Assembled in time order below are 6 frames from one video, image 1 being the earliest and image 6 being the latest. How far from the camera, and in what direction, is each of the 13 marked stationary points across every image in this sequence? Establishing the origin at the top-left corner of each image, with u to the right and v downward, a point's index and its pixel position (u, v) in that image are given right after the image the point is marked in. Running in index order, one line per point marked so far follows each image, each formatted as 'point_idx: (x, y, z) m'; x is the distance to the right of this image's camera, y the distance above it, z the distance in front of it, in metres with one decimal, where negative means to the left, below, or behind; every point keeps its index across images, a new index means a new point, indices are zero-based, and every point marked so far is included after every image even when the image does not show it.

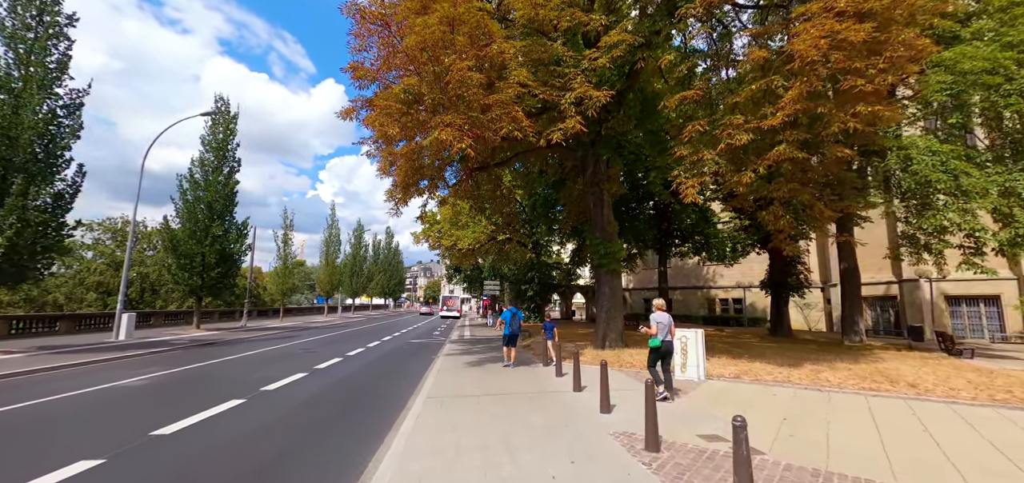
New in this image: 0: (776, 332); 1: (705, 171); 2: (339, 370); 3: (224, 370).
0: (+12.7, -4.4, +19.9) m
1: (+4.0, +1.5, +8.5) m
2: (-5.3, -3.9, +12.8) m
3: (-9.3, -4.2, +13.5) m
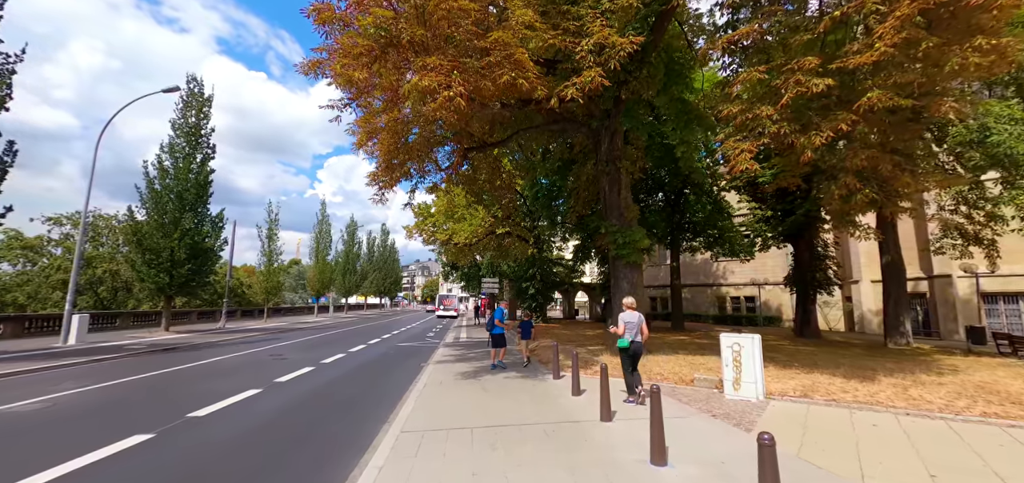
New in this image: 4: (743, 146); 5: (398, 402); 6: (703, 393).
0: (+12.7, -4.0, +18.2) m
1: (+4.1, +1.8, +6.7) m
2: (-5.3, -3.7, +11.0) m
3: (-9.3, -3.9, +11.7) m
4: (+3.8, +1.6, +6.8) m
5: (-2.4, -3.3, +8.8) m
6: (+3.0, -2.4, +6.6) m
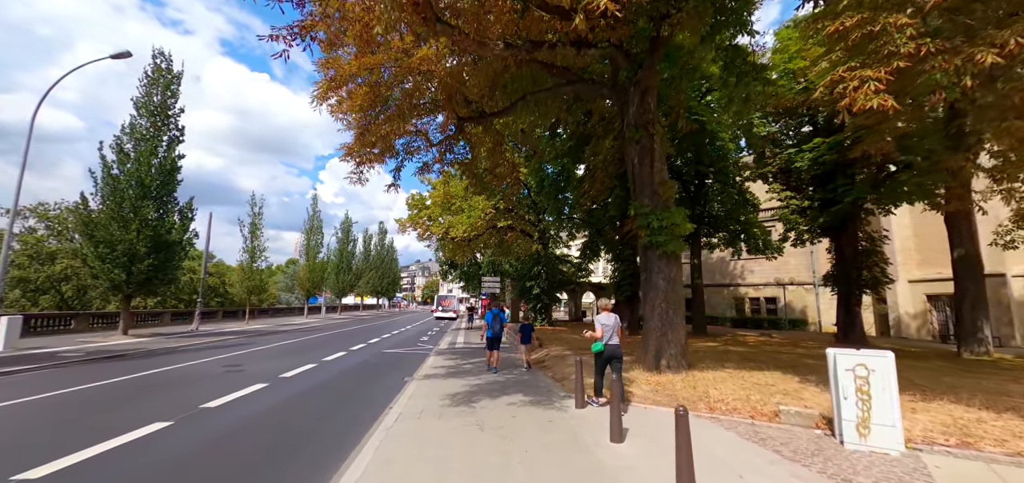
0: (+12.8, -3.8, +16.0) m
1: (+4.2, +2.1, +4.6) m
2: (-5.2, -3.3, +8.8) m
3: (-9.2, -3.6, +9.5) m
4: (+3.9, +1.9, +4.7) m
5: (-2.3, -3.0, +6.7) m
6: (+3.1, -2.1, +4.5) m
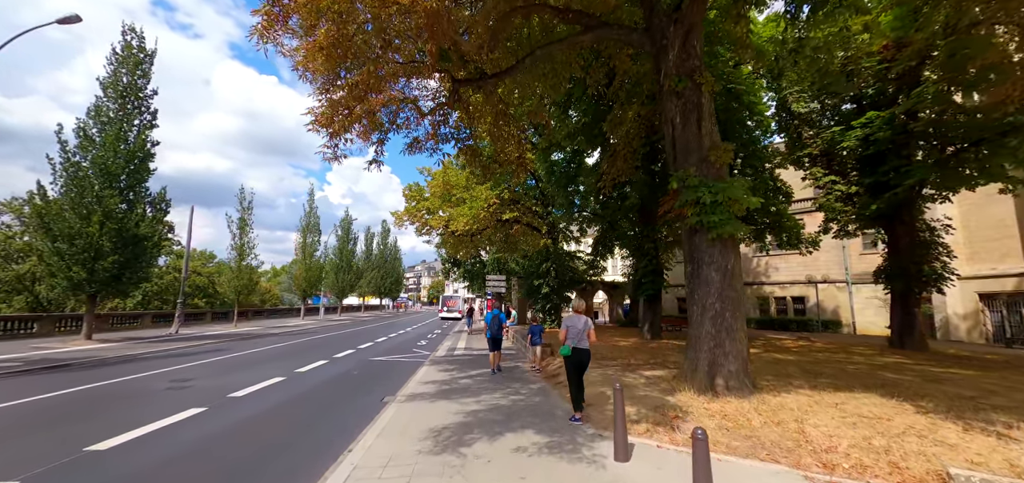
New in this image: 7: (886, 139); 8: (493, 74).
0: (+13.0, -3.4, +13.9) m
1: (+4.2, +2.4, +2.6) m
2: (-5.0, -3.1, +7.0) m
3: (-9.1, -3.4, +7.8) m
4: (+4.0, +2.2, +2.7) m
5: (-2.2, -2.7, +4.8) m
6: (+3.2, -1.8, +2.5) m
7: (+12.3, +3.3, +13.6) m
8: (-0.4, +3.6, +8.7) m
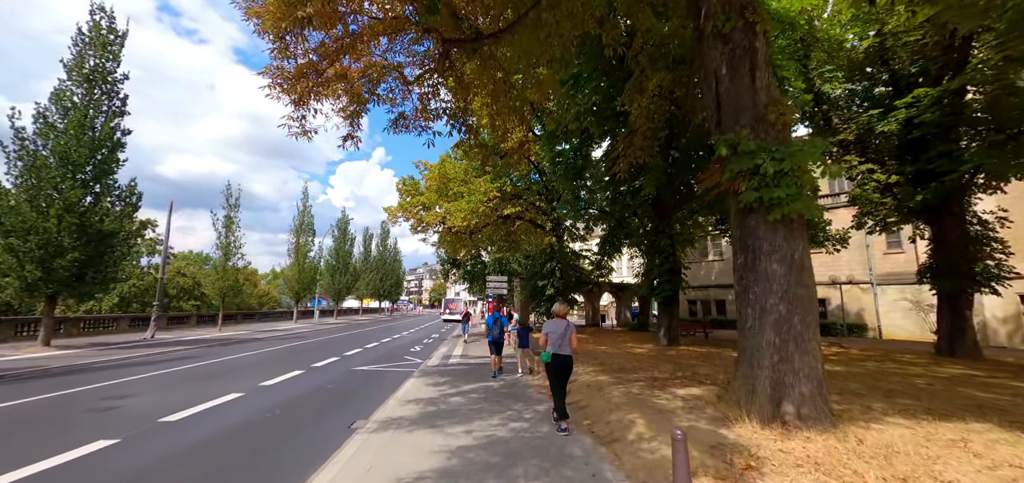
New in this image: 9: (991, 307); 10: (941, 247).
0: (+13.1, -3.3, +12.4) m
1: (+4.2, +2.6, +1.2) m
2: (-5.0, -2.9, +5.6) m
3: (-9.0, -3.2, +6.4) m
4: (+3.9, +2.4, +1.3) m
5: (-2.2, -2.5, +3.4) m
6: (+3.2, -1.6, +1.1) m
7: (+12.3, +3.5, +12.2) m
8: (-0.3, +3.7, +7.3) m
9: (+22.0, -3.0, +19.2) m
10: (+13.2, -0.2, +12.8) m
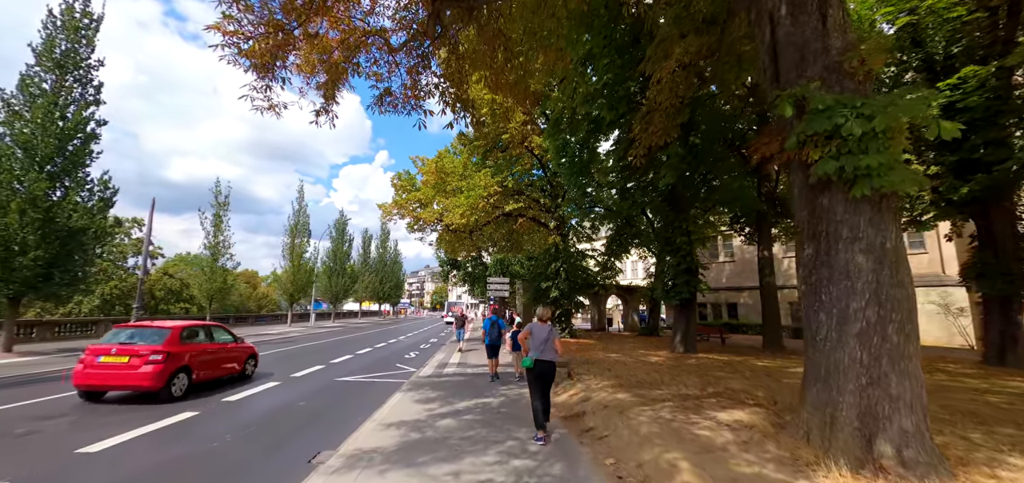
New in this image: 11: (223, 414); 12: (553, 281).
0: (+13.1, -3.2, +11.1) m
1: (+4.2, +2.8, +0.1) m
2: (-5.0, -2.8, +4.5) m
3: (-9.0, -3.0, +5.3) m
4: (+3.9, +2.6, +0.2) m
5: (-2.2, -2.3, +2.3) m
6: (+3.2, -1.4, -0.1) m
7: (+12.4, +3.6, +11.0) m
8: (-0.3, +3.9, +6.2) m
9: (+22.1, -3.0, +17.9) m
10: (+13.2, -0.1, +11.6) m
11: (-4.9, -2.8, +7.0) m
12: (+2.0, -1.9, +19.9) m
